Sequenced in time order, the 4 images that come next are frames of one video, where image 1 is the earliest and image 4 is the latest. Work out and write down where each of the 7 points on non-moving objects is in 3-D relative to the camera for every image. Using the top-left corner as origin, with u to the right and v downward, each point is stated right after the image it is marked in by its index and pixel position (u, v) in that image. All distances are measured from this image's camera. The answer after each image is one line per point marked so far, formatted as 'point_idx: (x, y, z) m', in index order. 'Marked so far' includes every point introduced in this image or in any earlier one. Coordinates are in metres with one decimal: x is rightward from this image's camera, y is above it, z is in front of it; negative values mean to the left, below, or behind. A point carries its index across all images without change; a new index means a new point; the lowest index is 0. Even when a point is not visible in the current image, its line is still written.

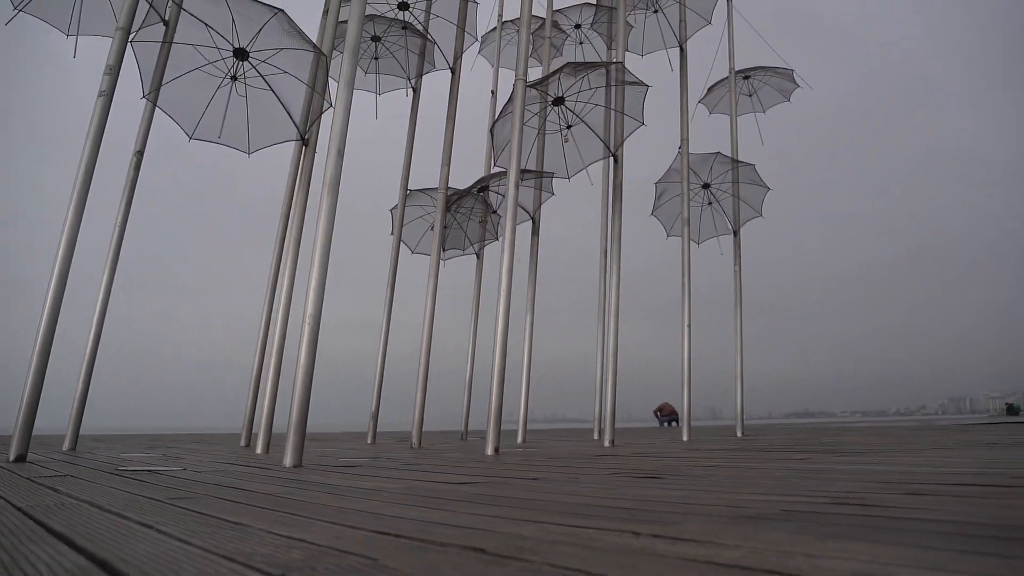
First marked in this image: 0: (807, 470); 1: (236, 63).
0: (+1.4, -0.8, +2.6) m
1: (-2.2, +1.8, +4.9) m
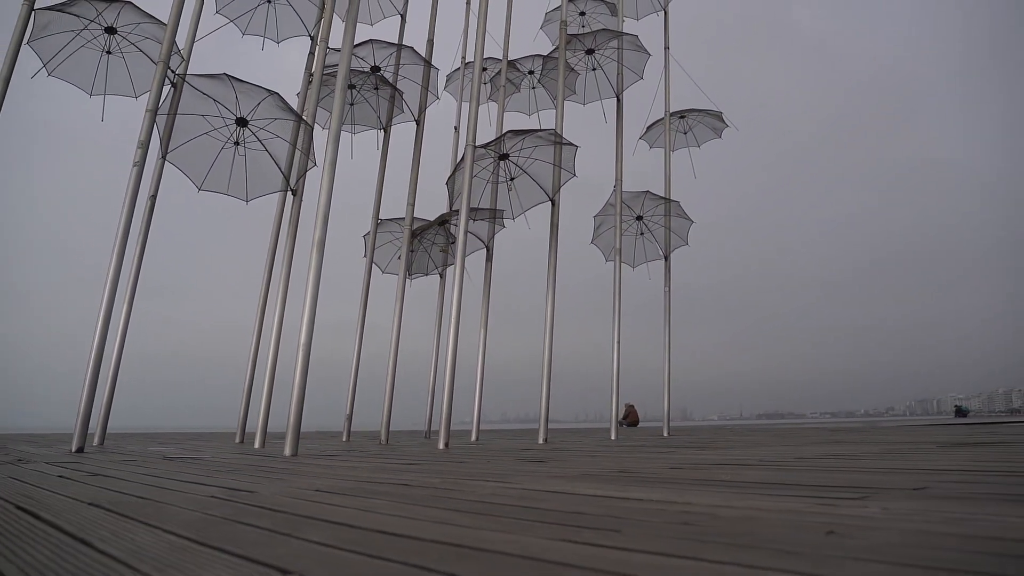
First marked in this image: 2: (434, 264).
0: (+1.0, -1.1, +3.8) m
1: (-2.7, +1.5, +5.9) m
2: (-1.1, +0.4, +8.3) m
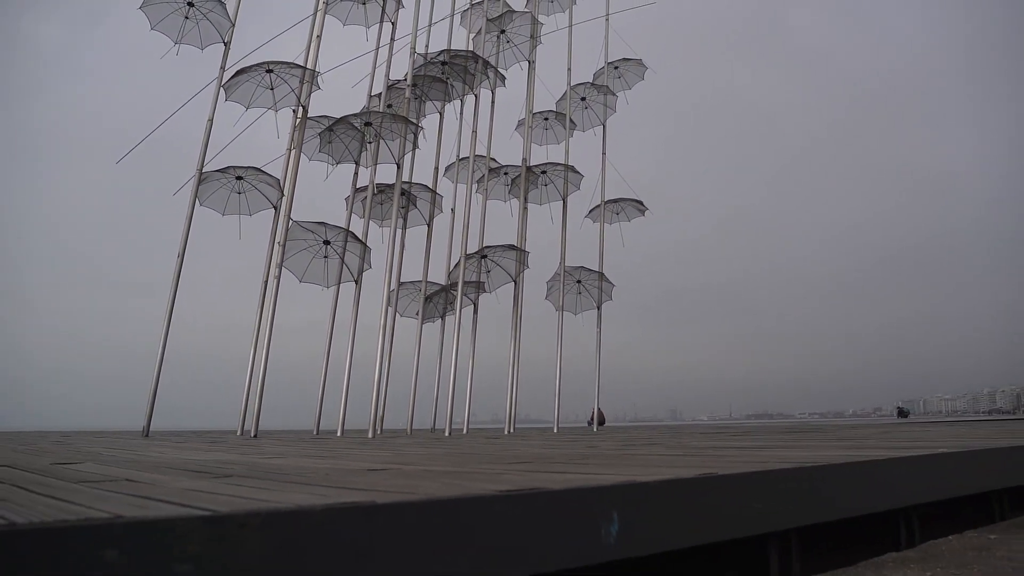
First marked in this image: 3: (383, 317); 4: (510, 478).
0: (+0.6, -2.0, +7.6) m
1: (-3.1, +0.7, +9.7) m
2: (-1.5, -0.5, +12.1) m
3: (-1.9, -0.3, +8.5) m
4: (0.0, -0.7, +2.0) m
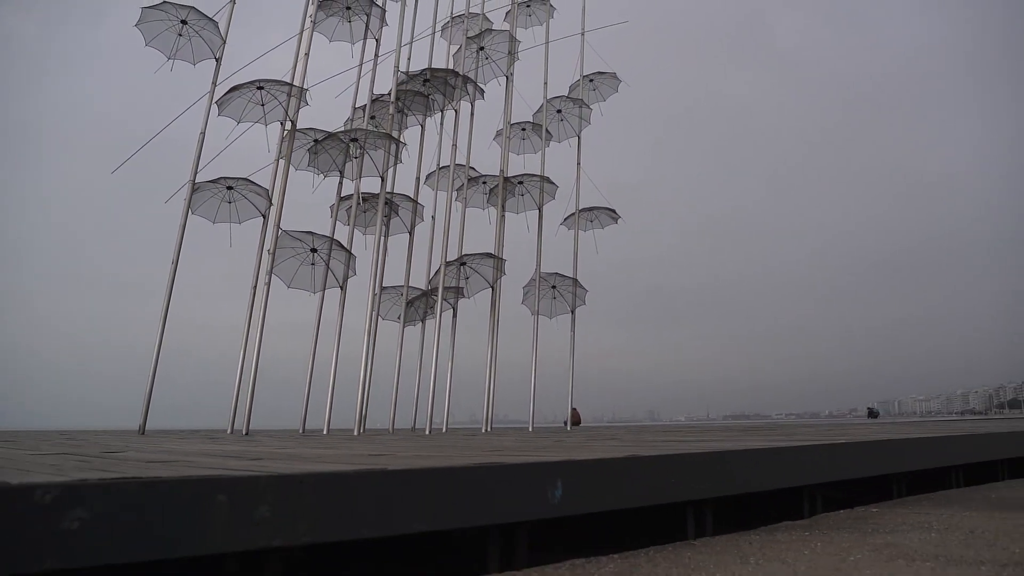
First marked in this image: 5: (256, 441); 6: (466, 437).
0: (+0.3, -2.1, +8.2) m
1: (-3.5, +0.6, +10.2) m
2: (-2.0, -0.6, +12.7) m
3: (-2.2, -0.4, +9.0) m
4: (-0.1, -0.8, +2.6) m
5: (-2.5, -1.6, +5.9) m
6: (-0.6, -2.0, +7.9) m
